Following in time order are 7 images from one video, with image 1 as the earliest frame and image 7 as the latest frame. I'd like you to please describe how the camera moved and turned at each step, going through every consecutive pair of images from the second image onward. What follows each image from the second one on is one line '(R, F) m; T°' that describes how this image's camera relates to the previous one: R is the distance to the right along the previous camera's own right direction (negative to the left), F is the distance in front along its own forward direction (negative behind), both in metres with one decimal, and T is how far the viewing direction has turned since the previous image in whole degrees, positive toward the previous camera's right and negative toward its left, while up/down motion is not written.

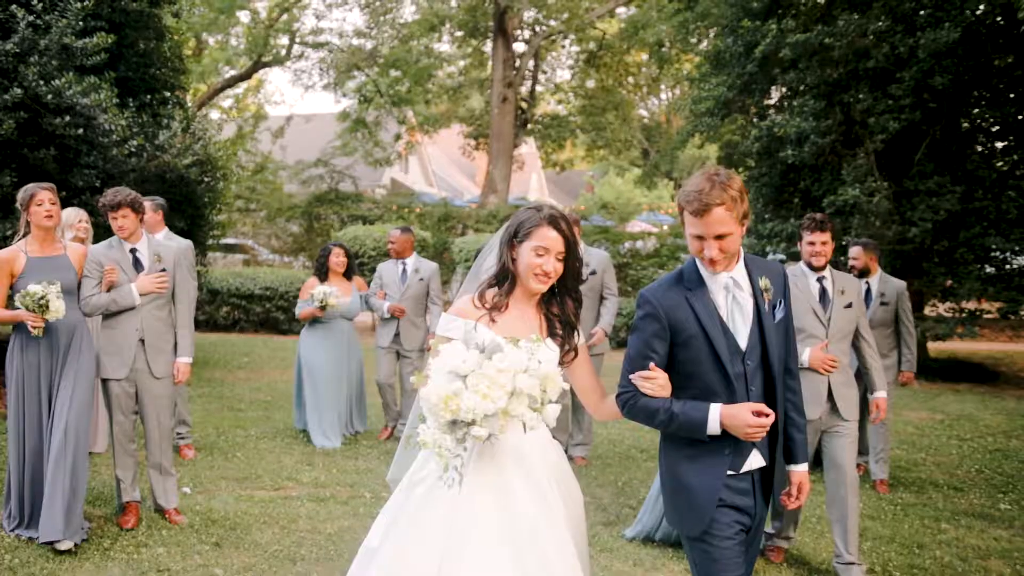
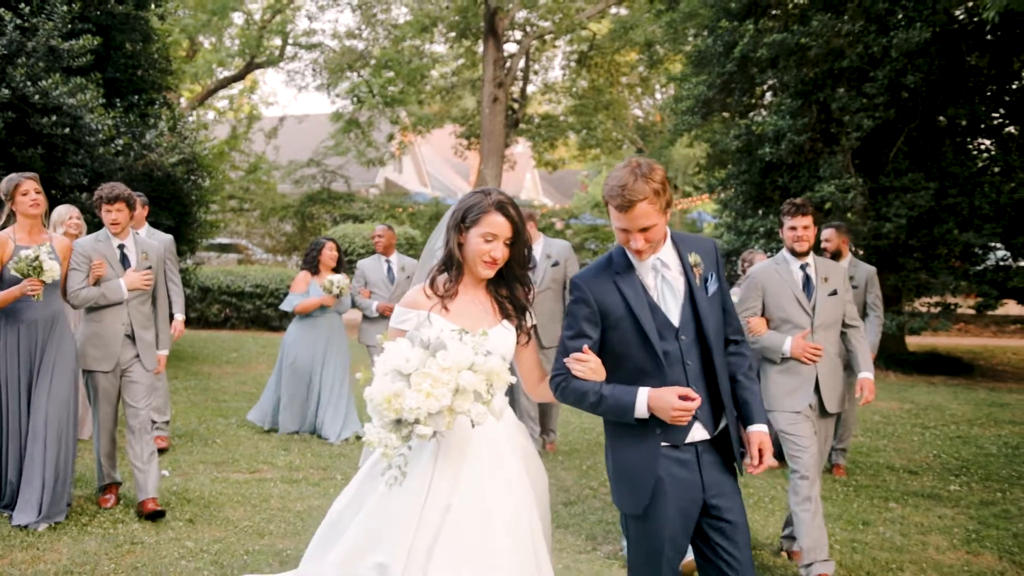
(+0.2, -0.3) m; 0°
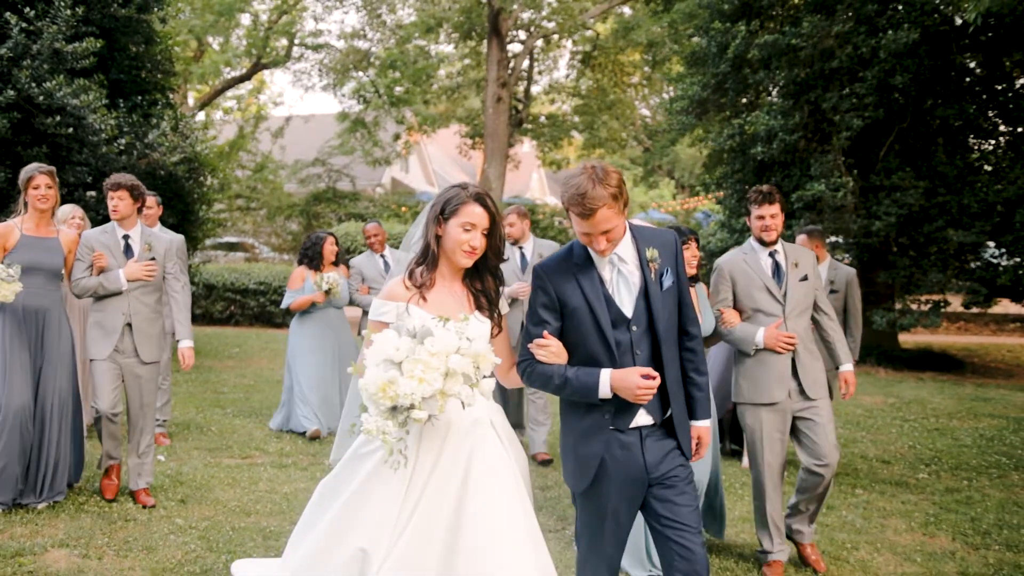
(+0.2, -0.3) m; -1°
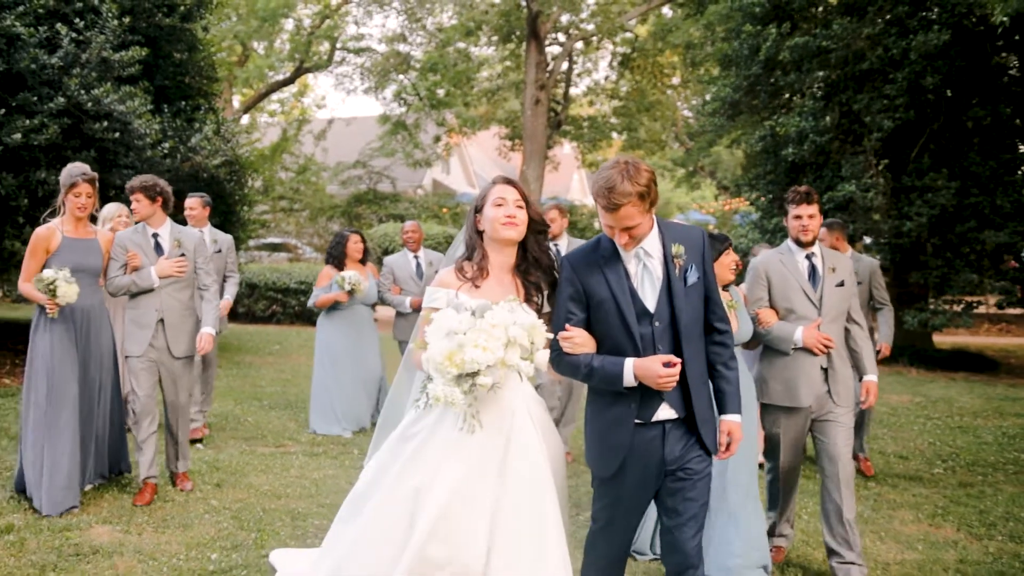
(+0.2, -0.3) m; -2°
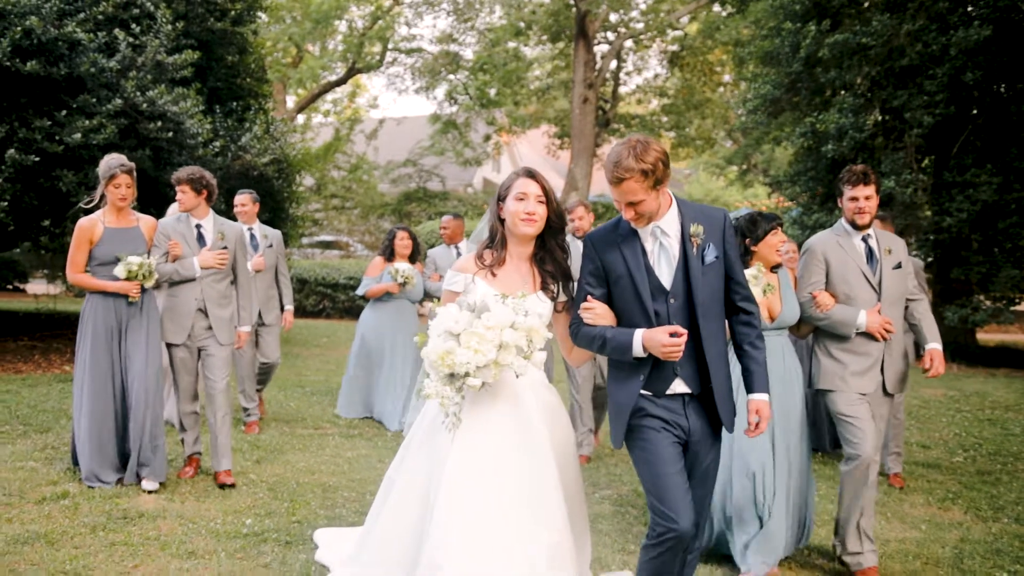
(+0.2, -0.3) m; -3°
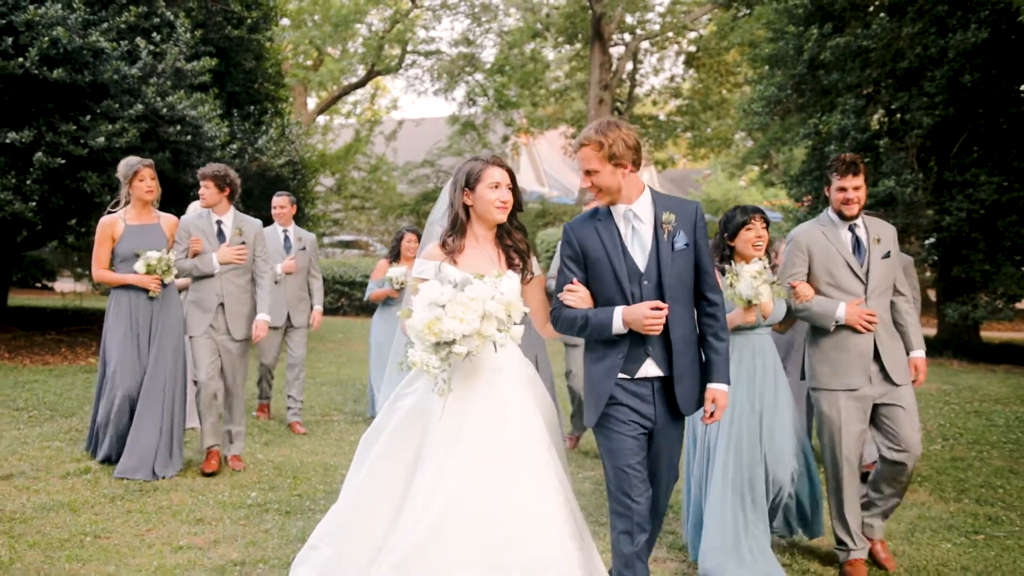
(+0.2, -0.4) m; -1°
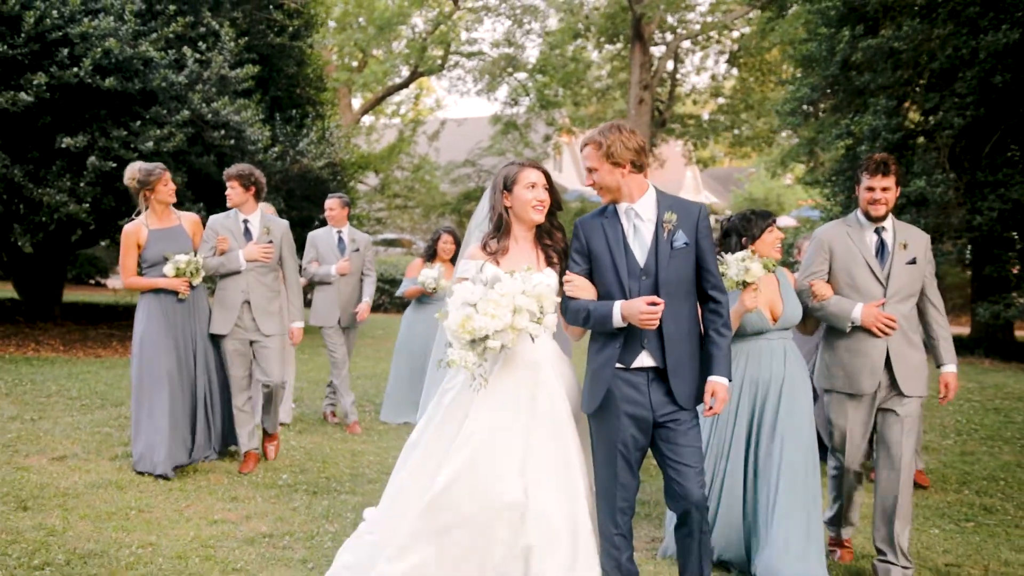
(+0.2, -0.4) m; -3°
